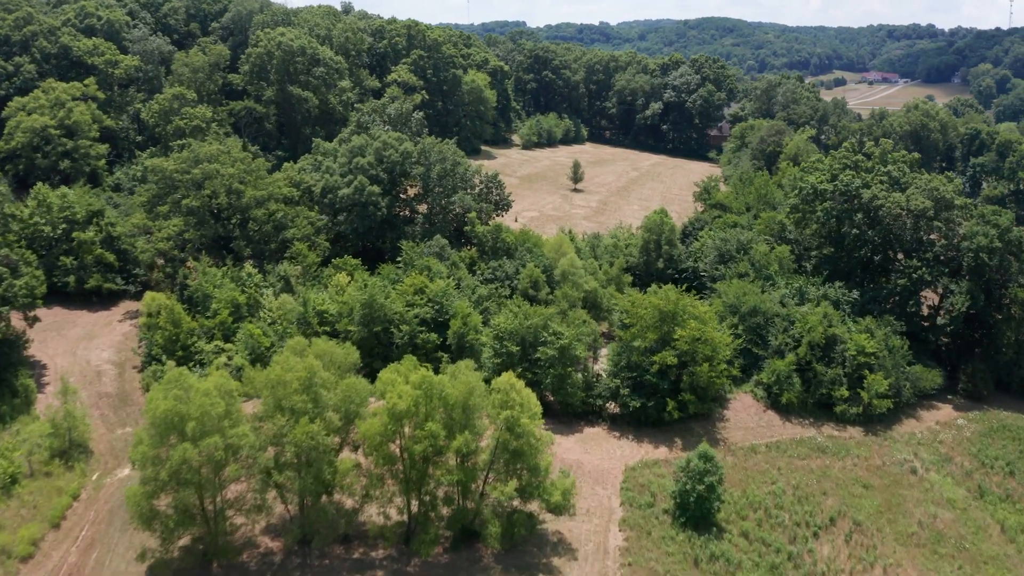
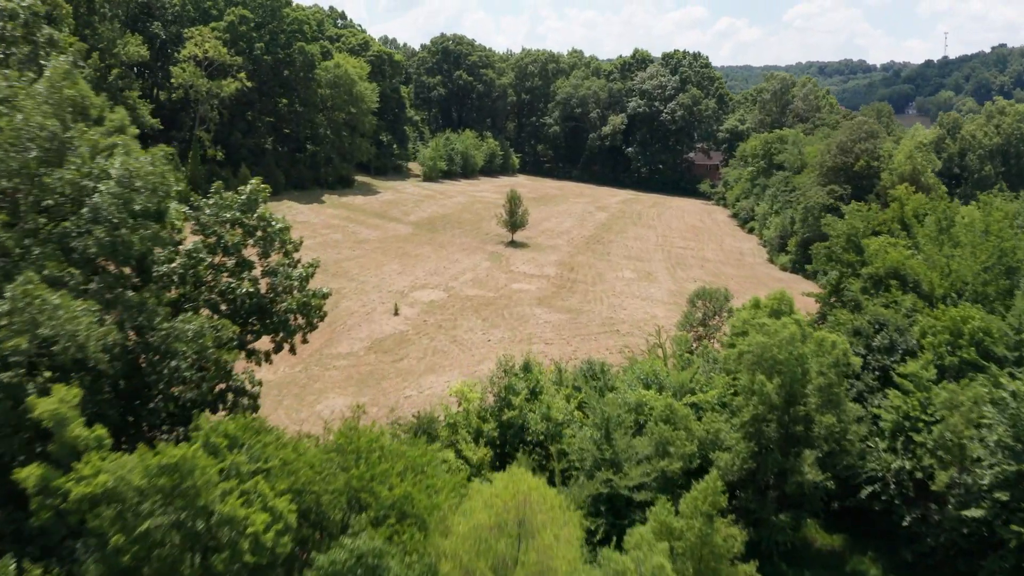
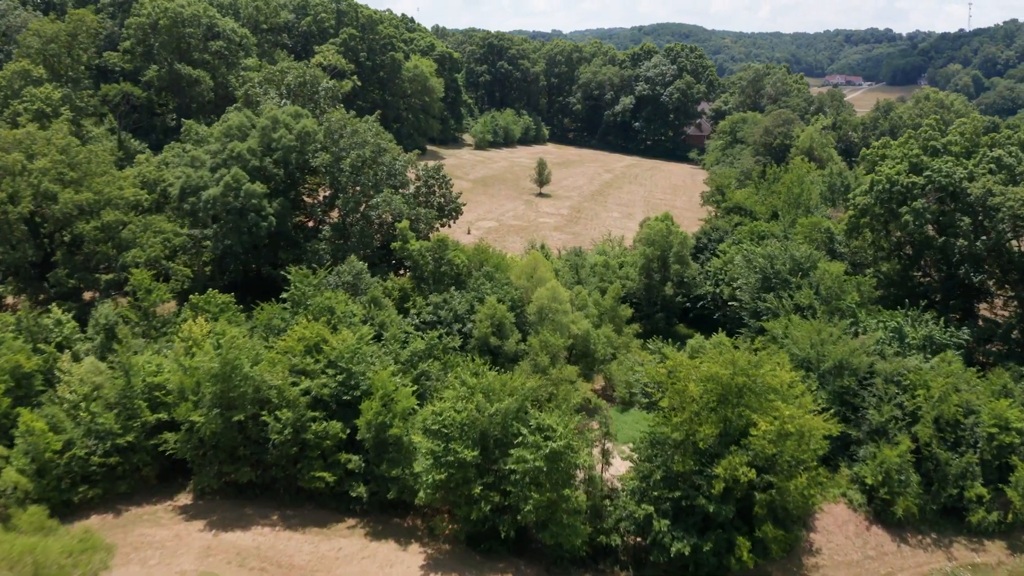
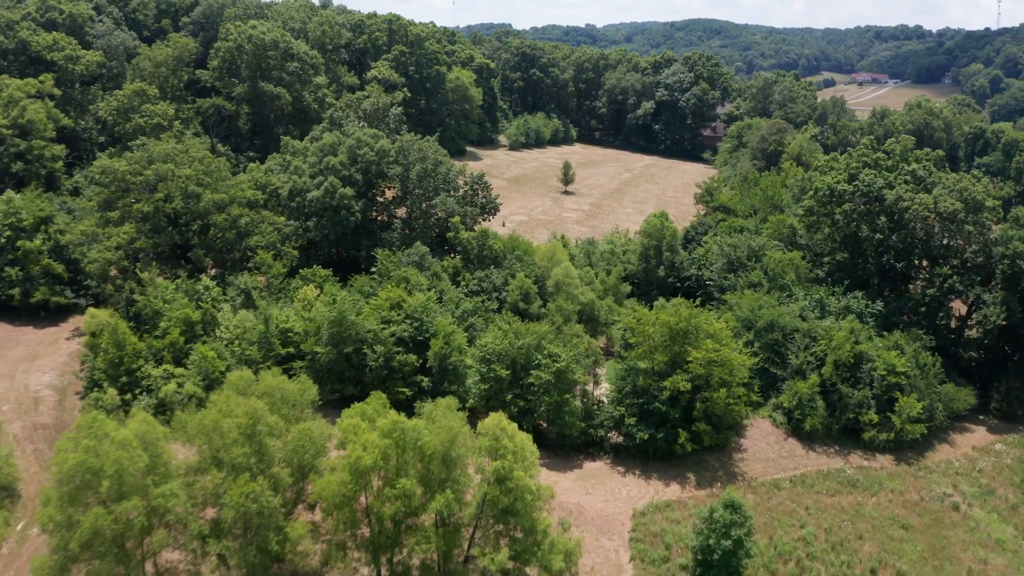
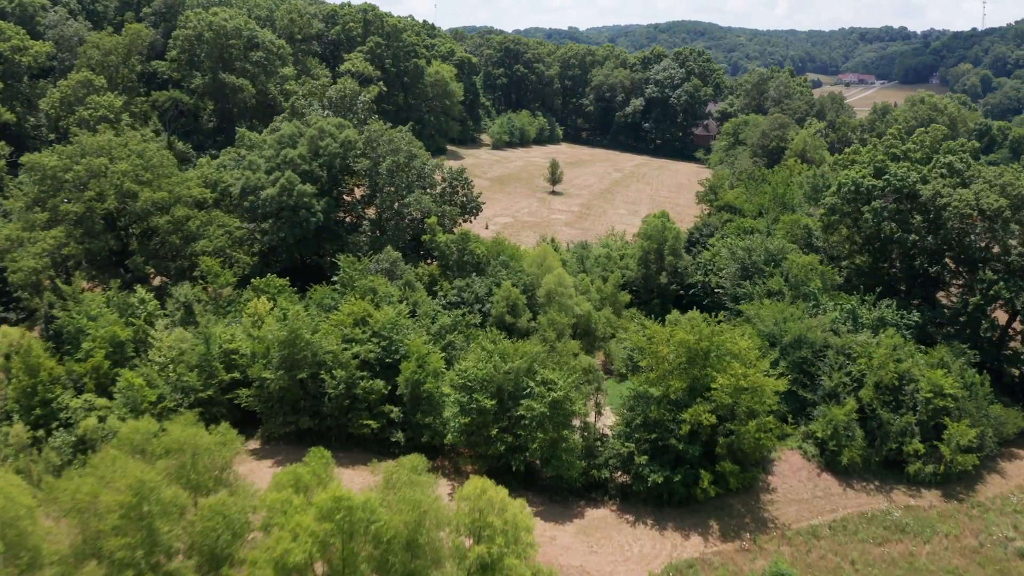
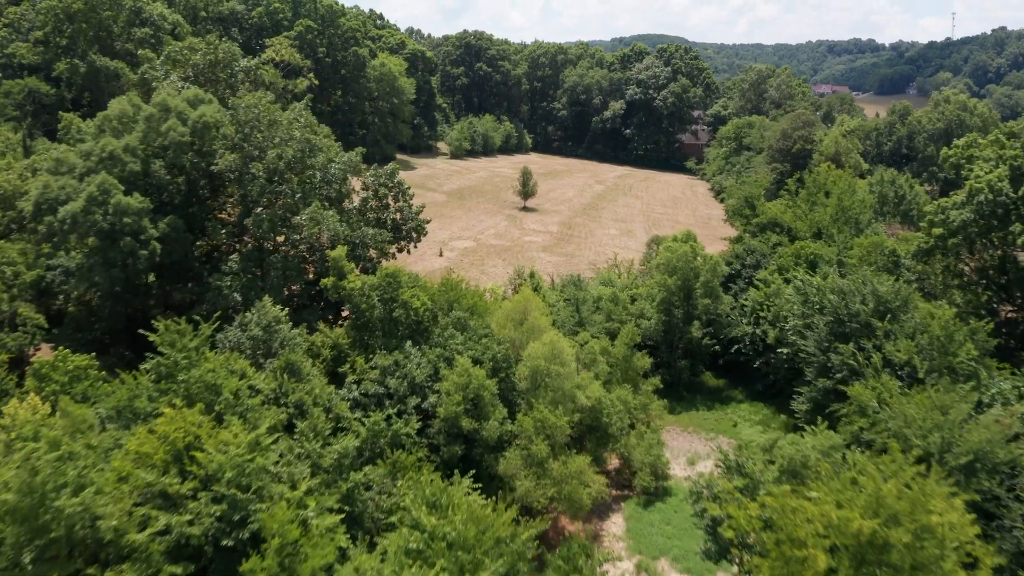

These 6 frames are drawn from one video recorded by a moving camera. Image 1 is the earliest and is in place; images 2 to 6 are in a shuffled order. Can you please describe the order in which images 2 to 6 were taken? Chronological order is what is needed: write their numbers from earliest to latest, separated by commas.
4, 5, 3, 6, 2
